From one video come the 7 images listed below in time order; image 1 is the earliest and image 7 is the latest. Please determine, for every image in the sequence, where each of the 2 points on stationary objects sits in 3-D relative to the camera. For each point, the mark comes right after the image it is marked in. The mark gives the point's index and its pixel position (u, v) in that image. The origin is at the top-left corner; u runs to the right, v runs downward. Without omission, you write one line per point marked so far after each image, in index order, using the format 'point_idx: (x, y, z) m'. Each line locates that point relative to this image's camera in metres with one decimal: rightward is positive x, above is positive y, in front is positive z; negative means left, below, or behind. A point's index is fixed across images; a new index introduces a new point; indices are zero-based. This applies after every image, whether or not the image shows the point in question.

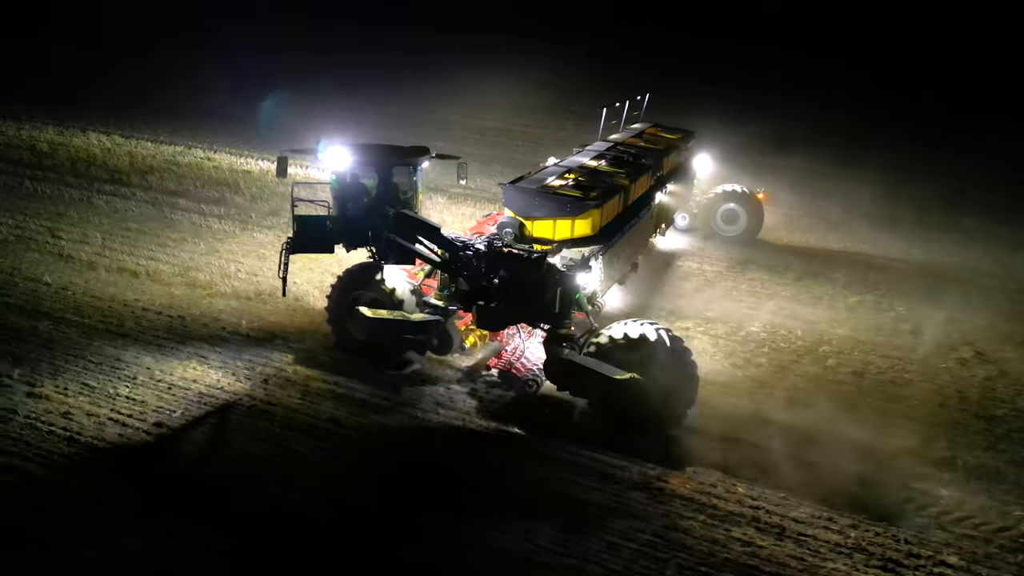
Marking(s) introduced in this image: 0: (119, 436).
0: (-2.8, -1.1, +5.8) m
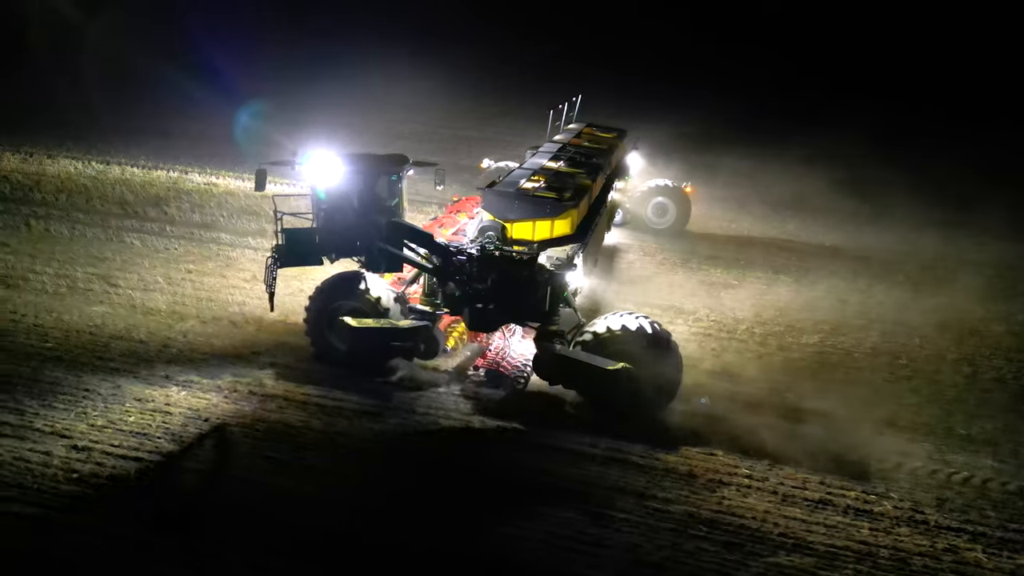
0: (-2.8, -1.3, +5.7) m
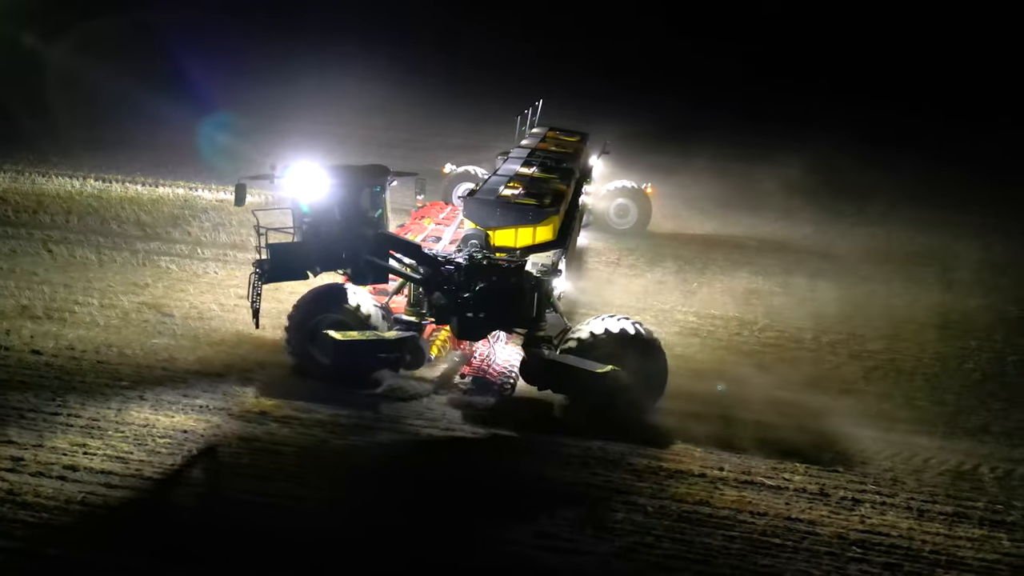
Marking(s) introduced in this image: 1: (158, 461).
0: (-2.8, -1.4, +5.5) m
1: (-2.6, -1.3, +5.9) m
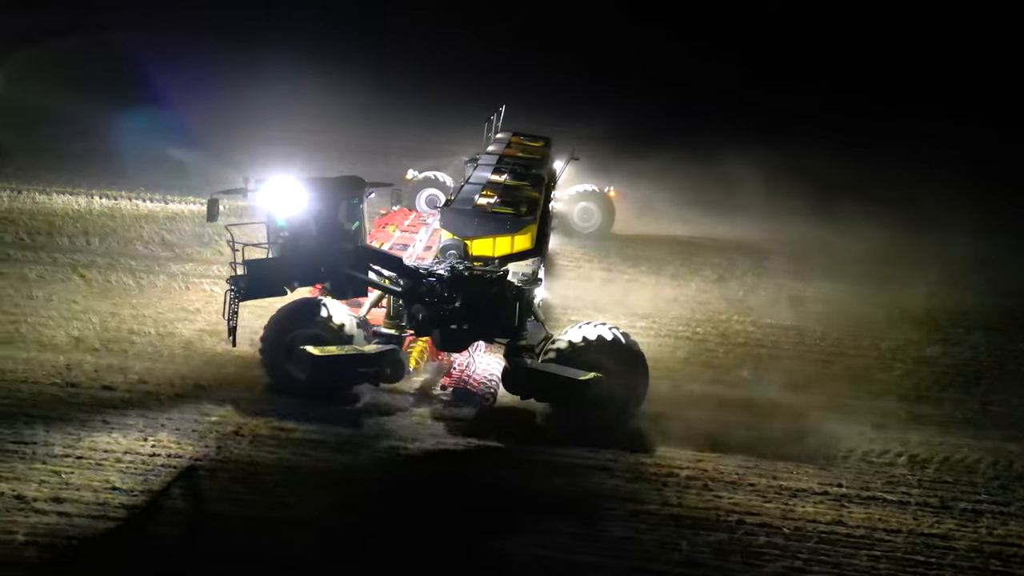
0: (-2.8, -1.6, +5.3) m
1: (-2.7, -1.4, +5.7) m
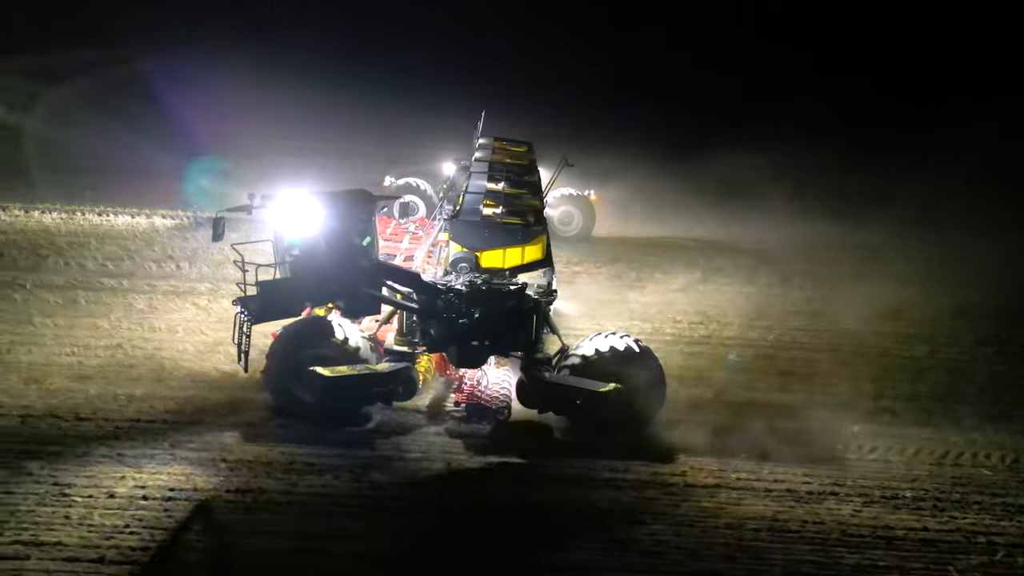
0: (-2.5, -1.8, +5.0) m
1: (-2.4, -1.6, +5.4) m
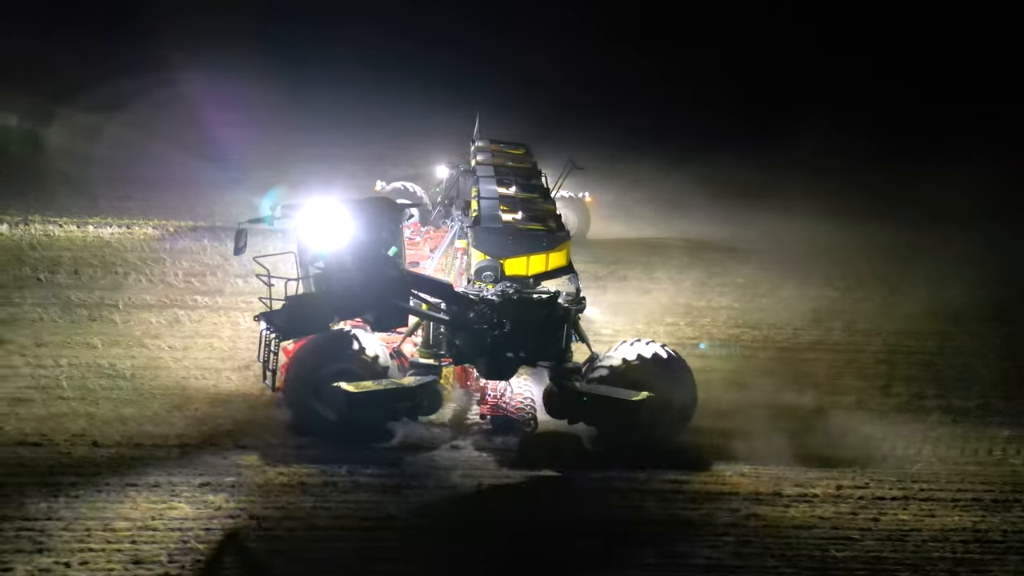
0: (-2.2, -1.9, +4.7) m
1: (-2.1, -1.7, +5.1) m
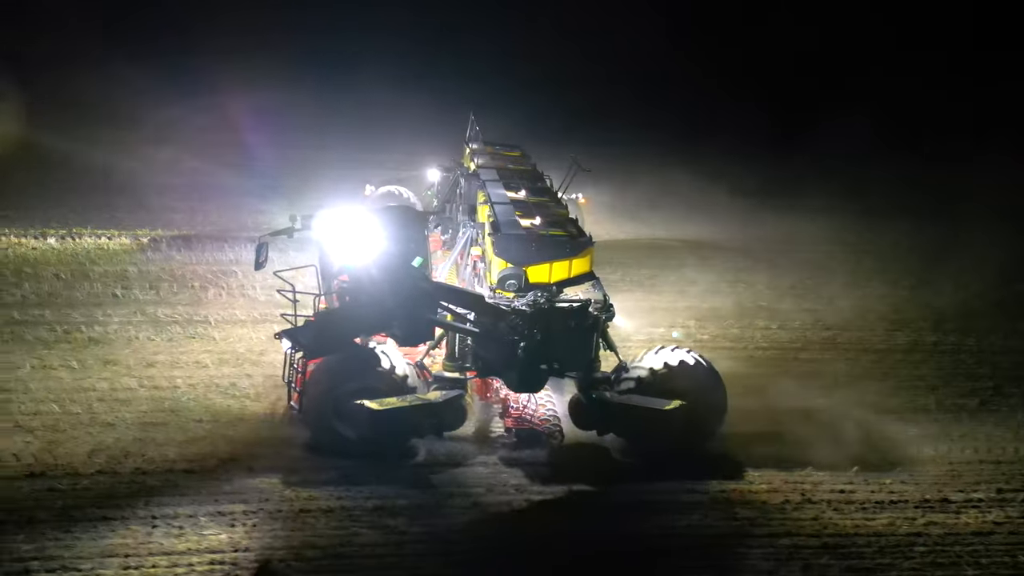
0: (-1.8, -2.0, +4.4) m
1: (-1.8, -1.9, +4.8) m
